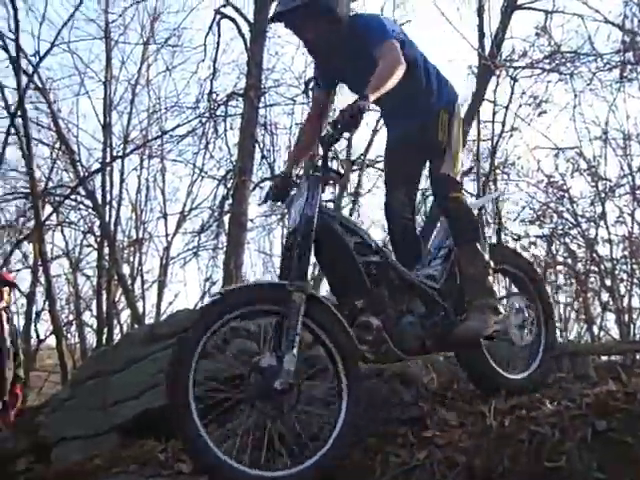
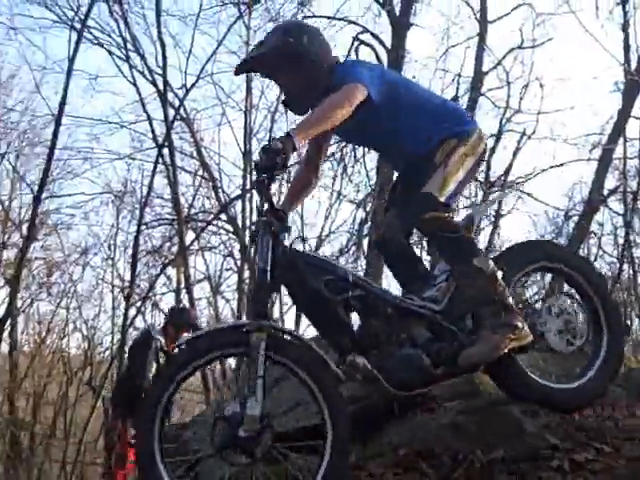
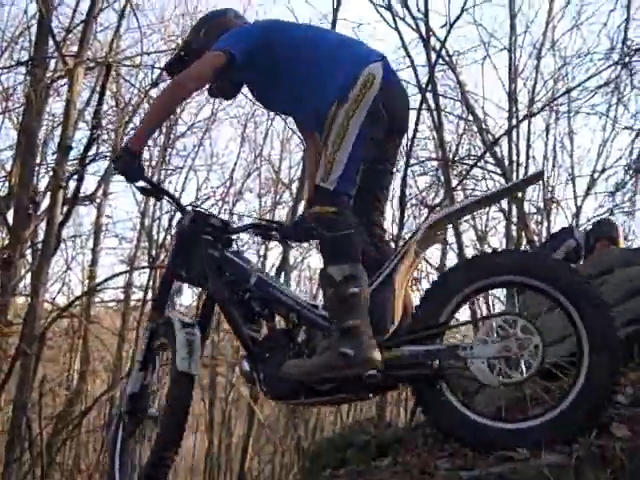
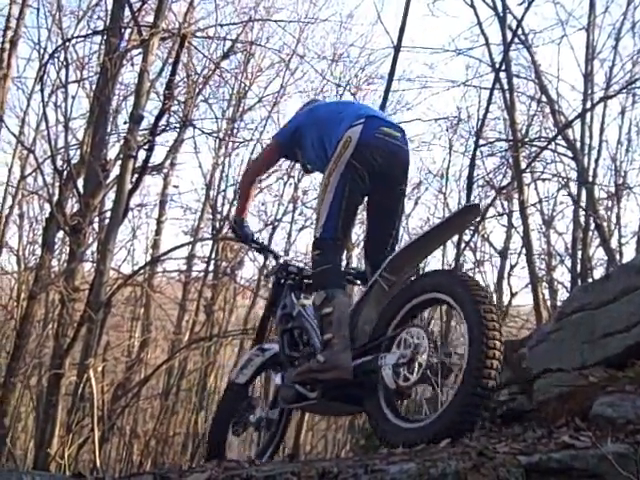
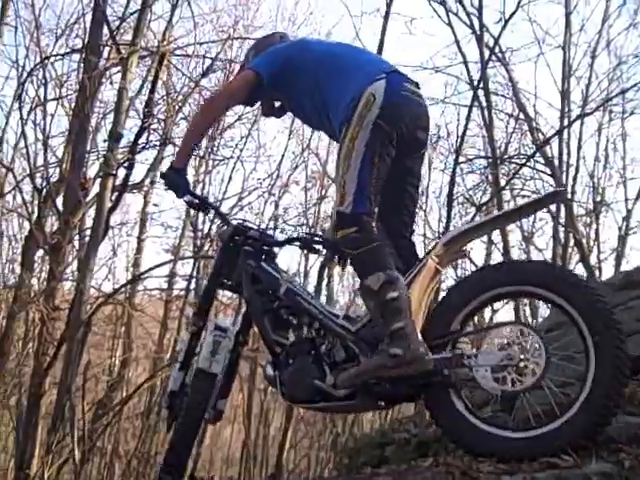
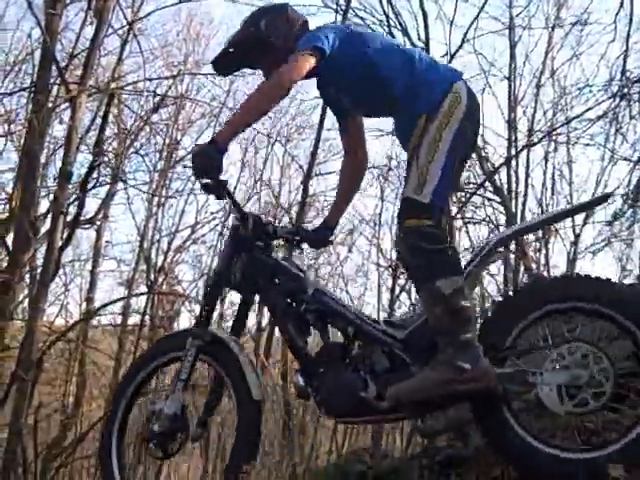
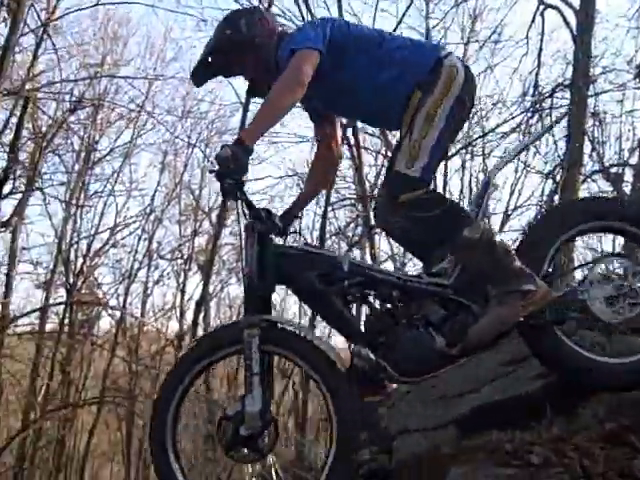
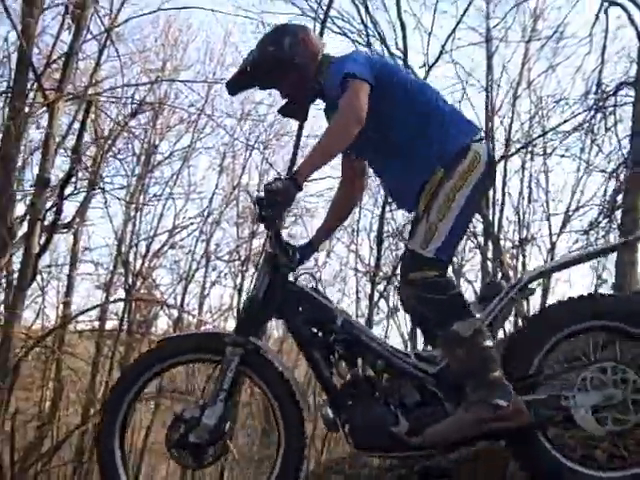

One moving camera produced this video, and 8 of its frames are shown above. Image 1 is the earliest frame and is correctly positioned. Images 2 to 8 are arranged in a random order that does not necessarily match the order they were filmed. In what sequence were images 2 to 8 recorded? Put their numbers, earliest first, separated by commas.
2, 7, 8, 6, 3, 5, 4
